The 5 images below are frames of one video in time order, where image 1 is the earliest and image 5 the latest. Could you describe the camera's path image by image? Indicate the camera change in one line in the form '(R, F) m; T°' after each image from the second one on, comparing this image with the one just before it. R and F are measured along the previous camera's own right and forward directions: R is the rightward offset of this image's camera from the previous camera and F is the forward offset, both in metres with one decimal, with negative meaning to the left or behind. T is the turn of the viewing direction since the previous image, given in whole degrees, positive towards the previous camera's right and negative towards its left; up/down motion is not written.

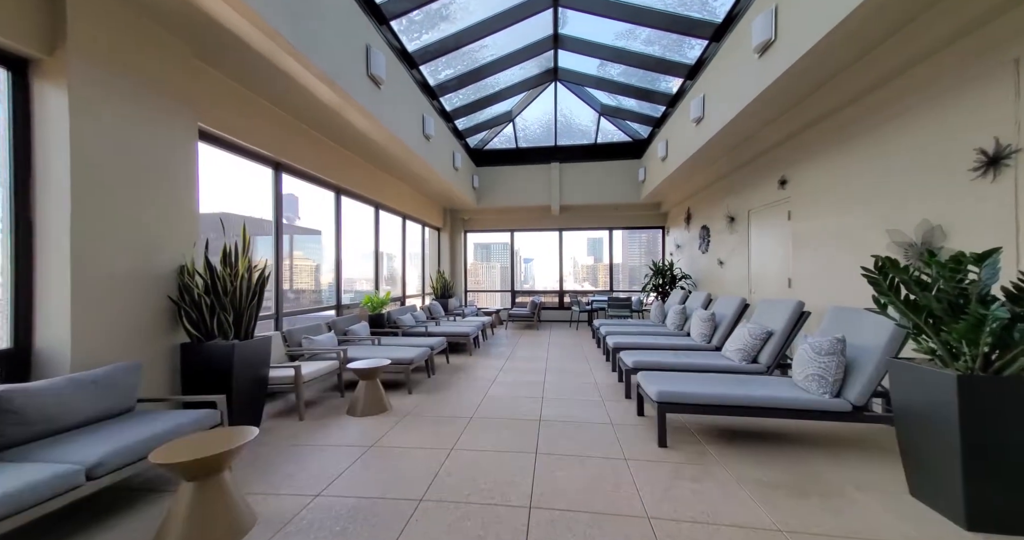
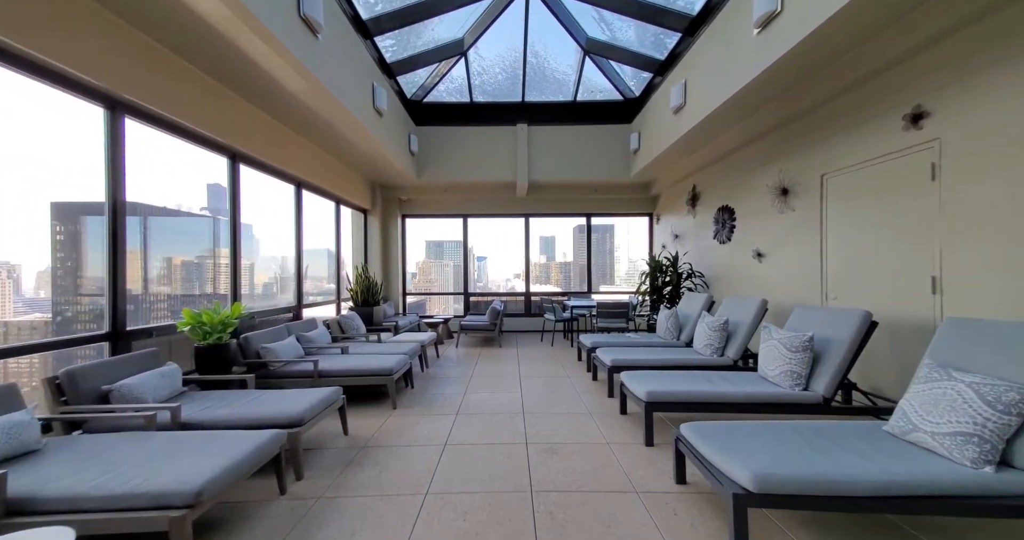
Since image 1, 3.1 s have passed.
(0.0, +2.2) m; +7°
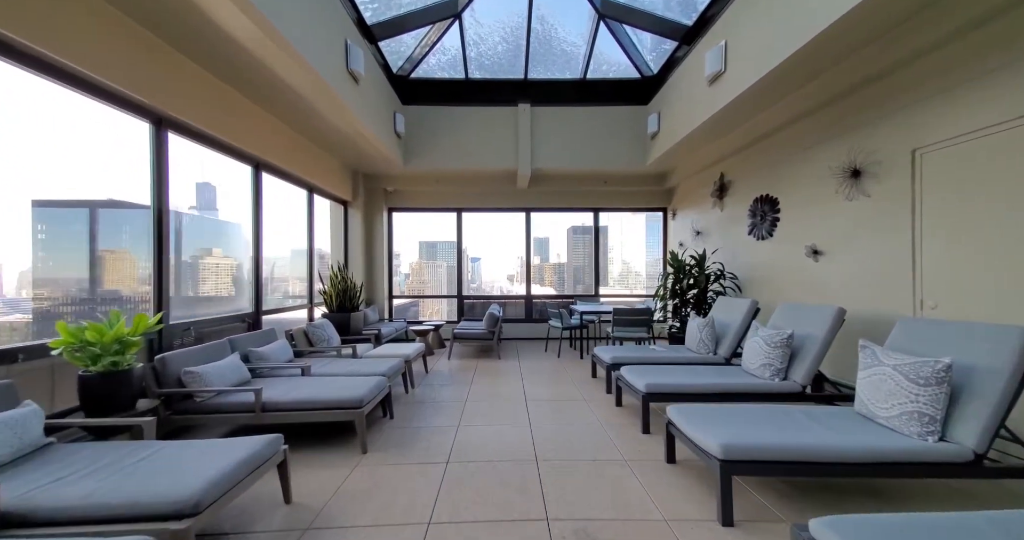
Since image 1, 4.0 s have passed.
(-0.1, +0.8) m; +1°
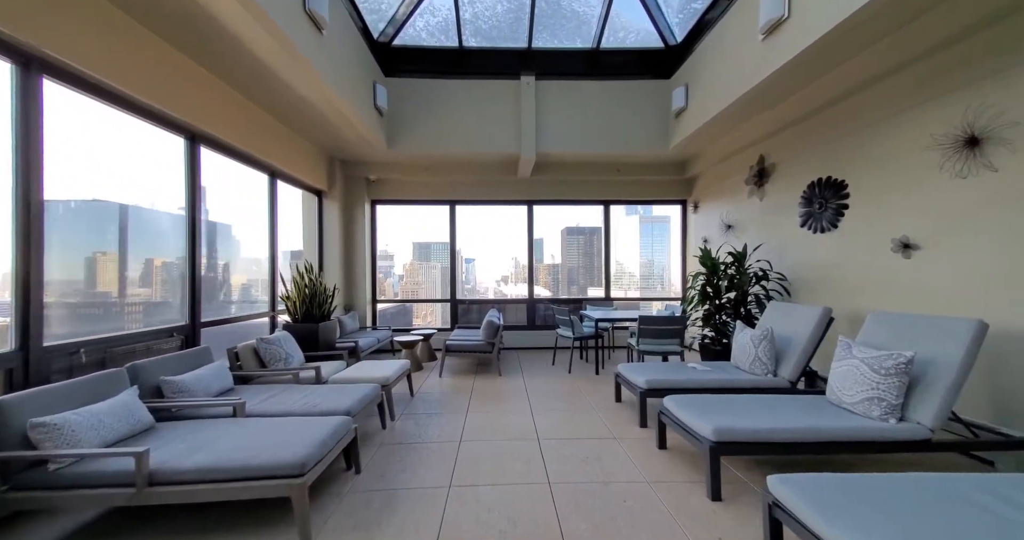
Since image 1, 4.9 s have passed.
(-0.1, +0.8) m; +1°
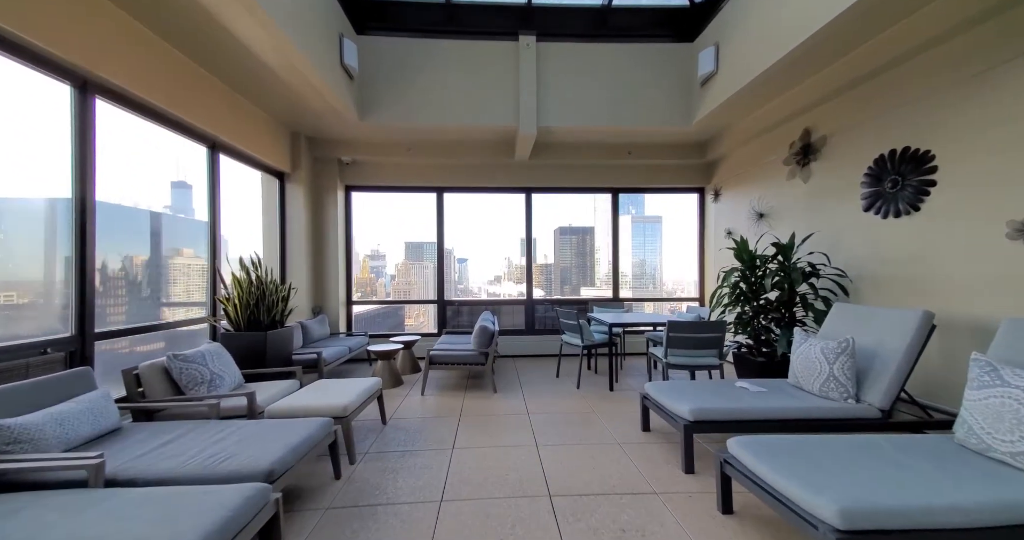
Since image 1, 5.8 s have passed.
(0.0, +0.8) m; +1°
